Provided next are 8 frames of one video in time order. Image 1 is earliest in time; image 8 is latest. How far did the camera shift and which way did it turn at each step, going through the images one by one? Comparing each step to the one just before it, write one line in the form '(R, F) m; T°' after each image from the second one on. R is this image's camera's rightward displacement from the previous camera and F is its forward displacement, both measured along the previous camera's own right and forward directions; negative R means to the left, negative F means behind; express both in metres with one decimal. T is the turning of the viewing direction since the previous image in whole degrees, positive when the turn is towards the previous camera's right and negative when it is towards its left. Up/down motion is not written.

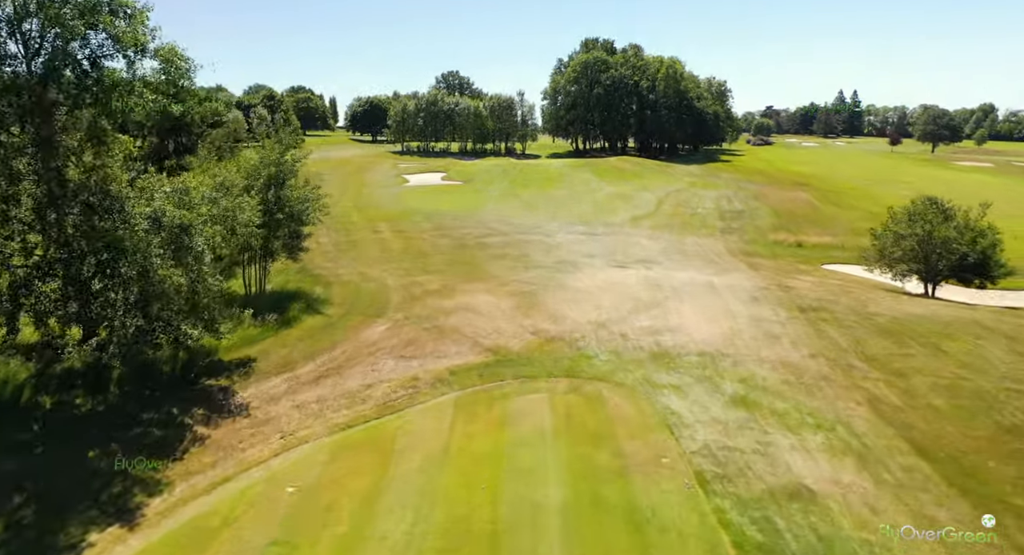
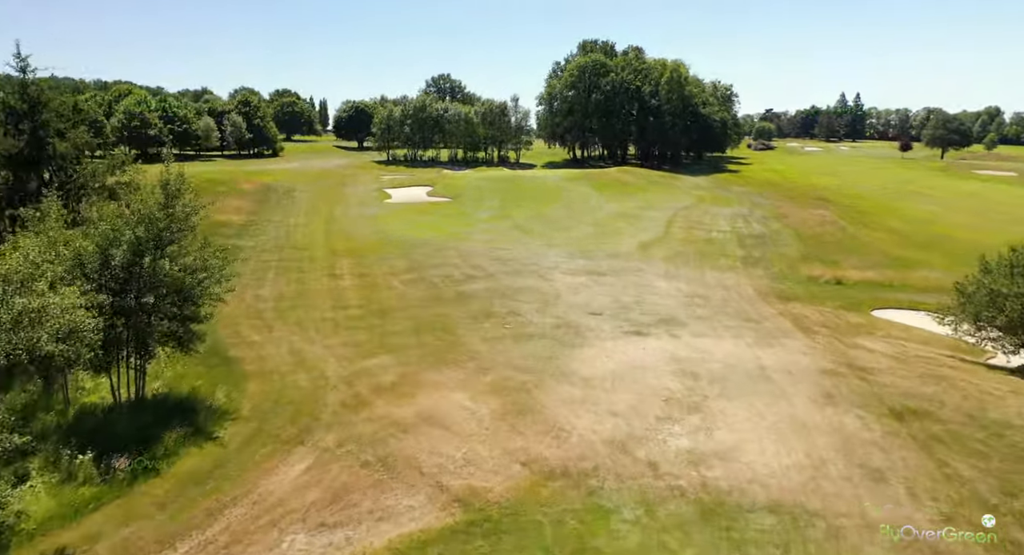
(+0.3, +5.4) m; 0°
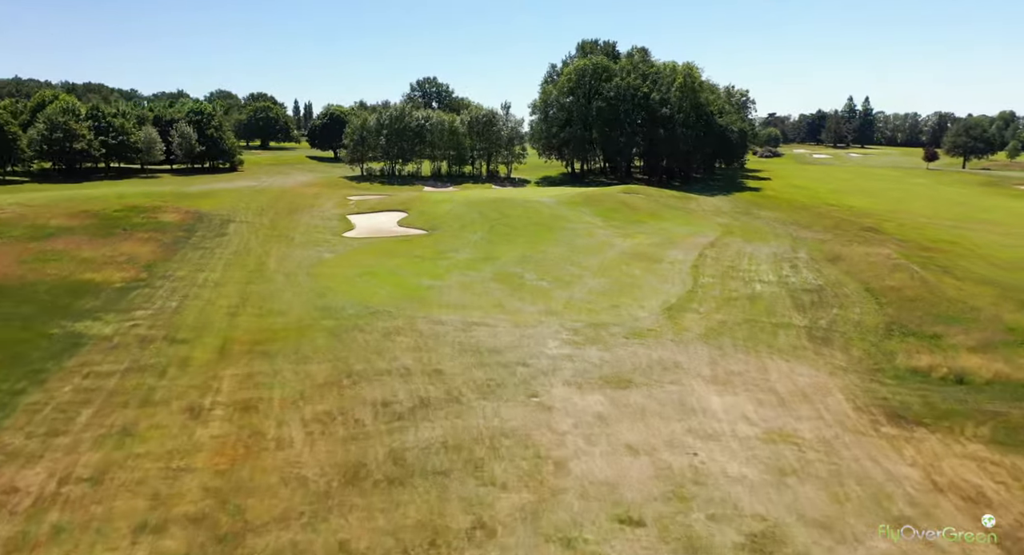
(+0.5, +9.5) m; 0°
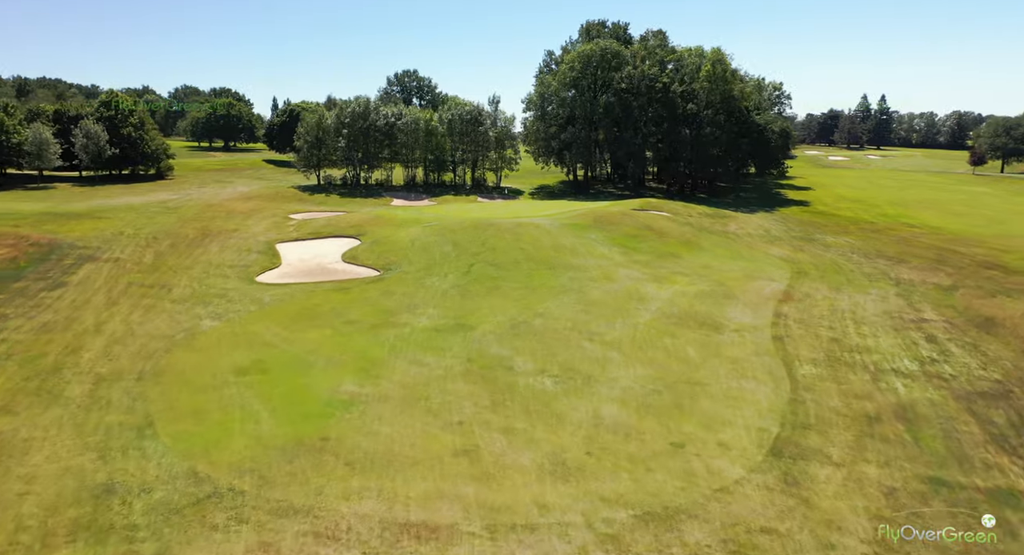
(+0.4, +13.1) m; +1°
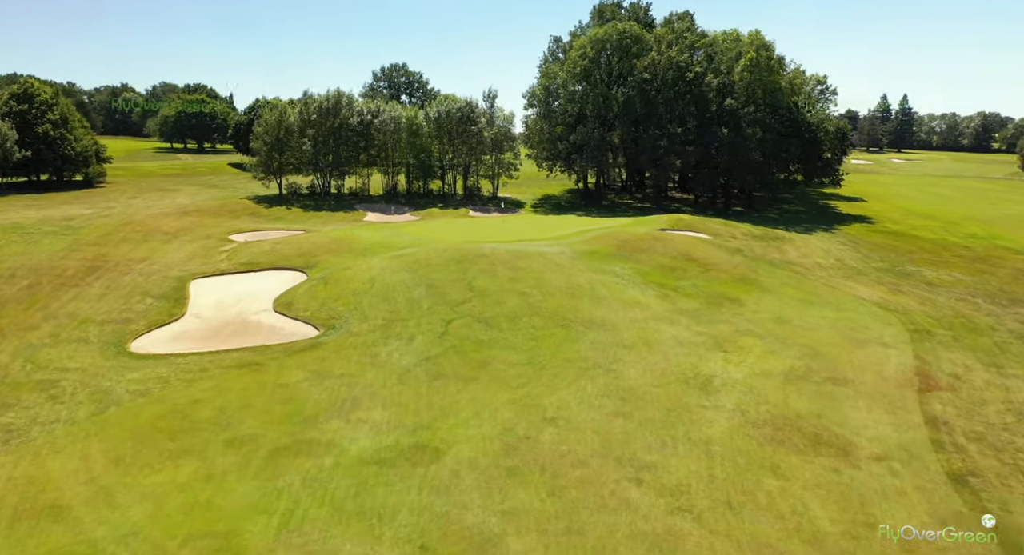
(+0.1, +10.1) m; 0°
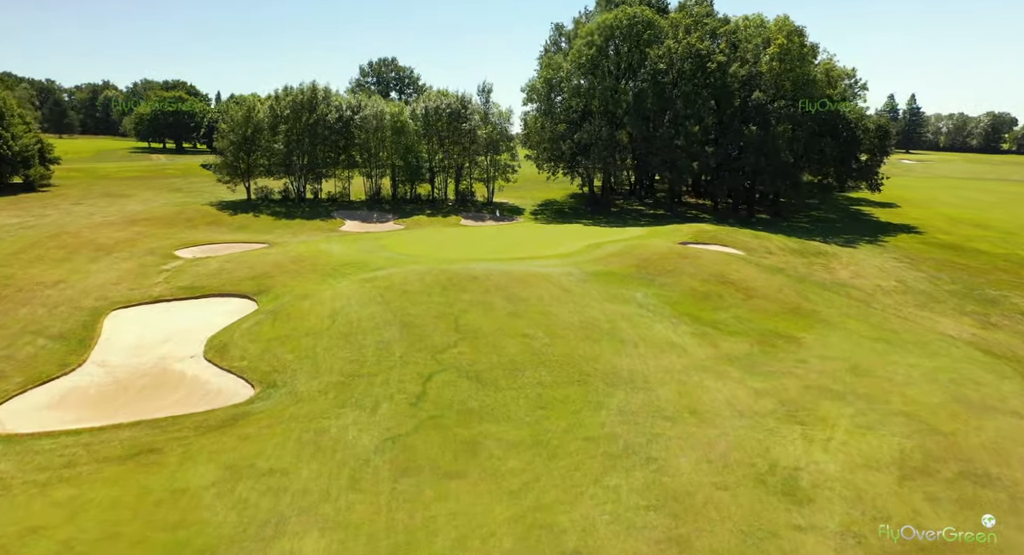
(-0.1, +5.8) m; 0°
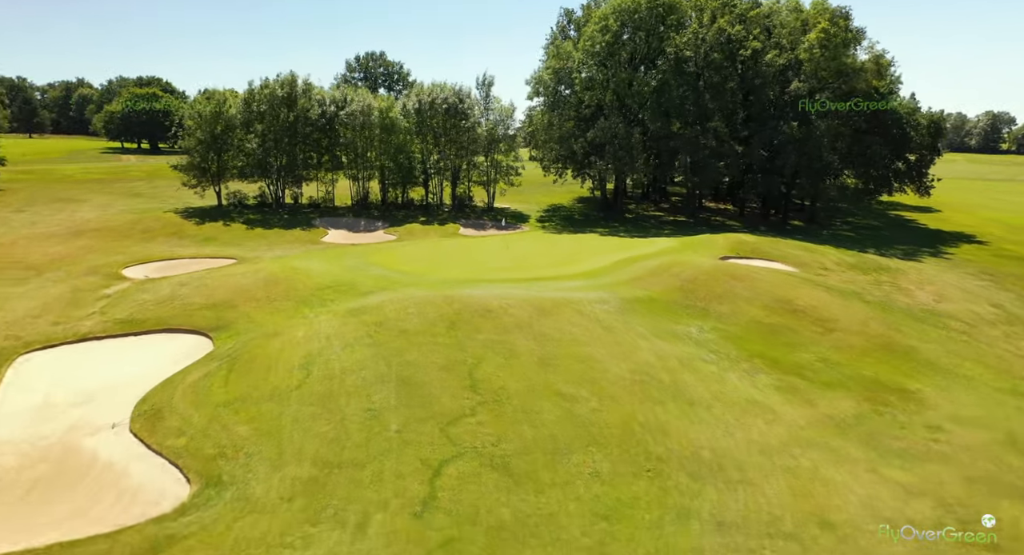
(-1.1, +5.1) m; +1°
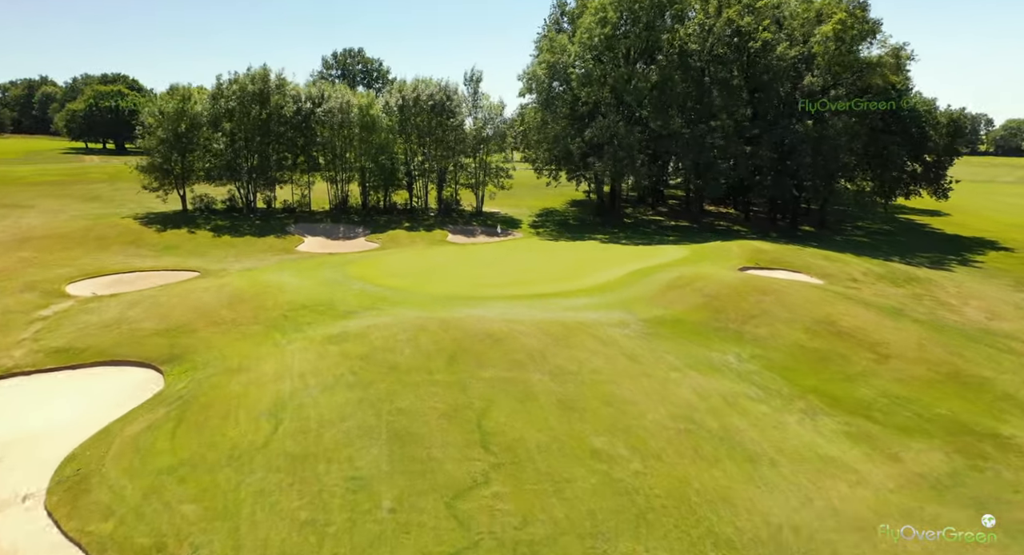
(-0.8, +3.0) m; +2°
